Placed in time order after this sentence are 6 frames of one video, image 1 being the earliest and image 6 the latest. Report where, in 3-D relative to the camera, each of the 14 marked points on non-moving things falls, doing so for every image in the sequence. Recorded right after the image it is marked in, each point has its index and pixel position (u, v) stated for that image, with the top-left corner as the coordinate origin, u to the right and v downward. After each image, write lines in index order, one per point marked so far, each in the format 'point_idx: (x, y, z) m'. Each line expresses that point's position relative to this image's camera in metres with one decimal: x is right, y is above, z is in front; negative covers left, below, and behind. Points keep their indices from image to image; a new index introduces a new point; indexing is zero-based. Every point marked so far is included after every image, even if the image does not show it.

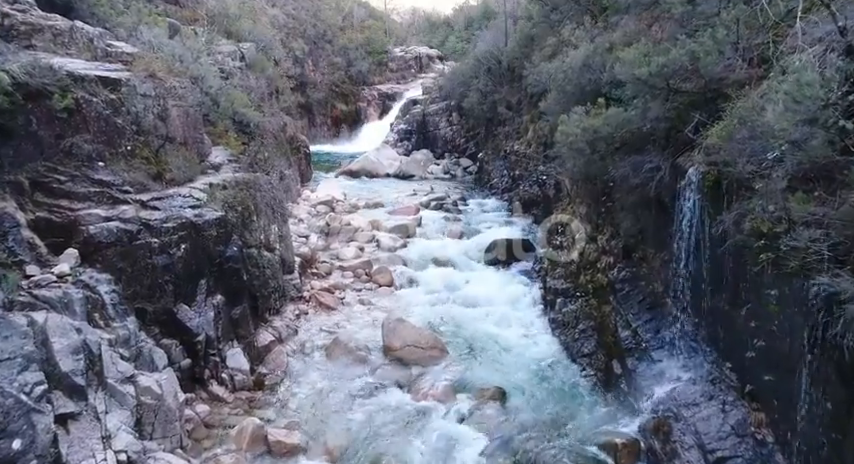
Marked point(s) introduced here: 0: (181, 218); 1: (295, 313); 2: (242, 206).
0: (-2.7, +0.2, +6.1) m
1: (-1.9, -1.2, +8.0) m
2: (-2.5, +0.4, +7.3) m
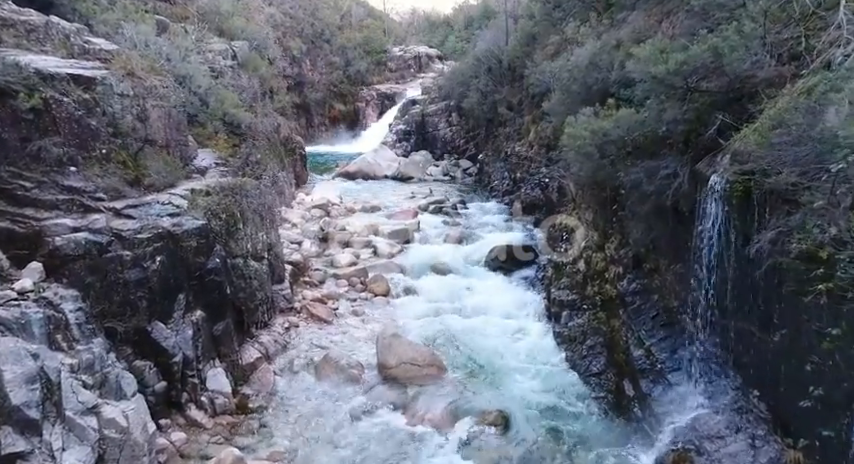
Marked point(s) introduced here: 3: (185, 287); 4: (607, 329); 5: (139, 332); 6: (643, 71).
0: (-2.8, +0.1, +5.6) m
1: (-2.0, -1.3, +7.5) m
2: (-2.5, +0.2, +6.8) m
3: (-2.5, -0.6, +5.7) m
4: (+2.1, -1.2, +6.4) m
5: (-2.7, -0.9, +5.2) m
6: (+2.1, +1.6, +5.4) m
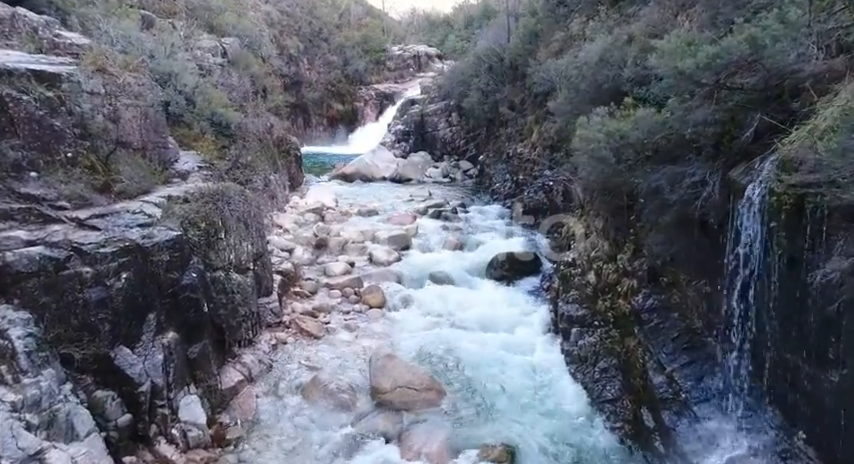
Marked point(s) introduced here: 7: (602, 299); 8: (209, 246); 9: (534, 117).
0: (-2.8, -0.1, +5.0) m
1: (-2.0, -1.4, +7.0) m
2: (-2.5, +0.1, +6.2) m
3: (-2.6, -0.7, +5.2) m
4: (+2.1, -1.3, +5.9) m
5: (-2.7, -1.1, +4.6) m
6: (+2.1, +1.5, +4.8) m
7: (+2.1, -0.8, +6.5) m
8: (-2.5, -0.2, +6.2) m
9: (+2.6, +2.8, +13.3) m
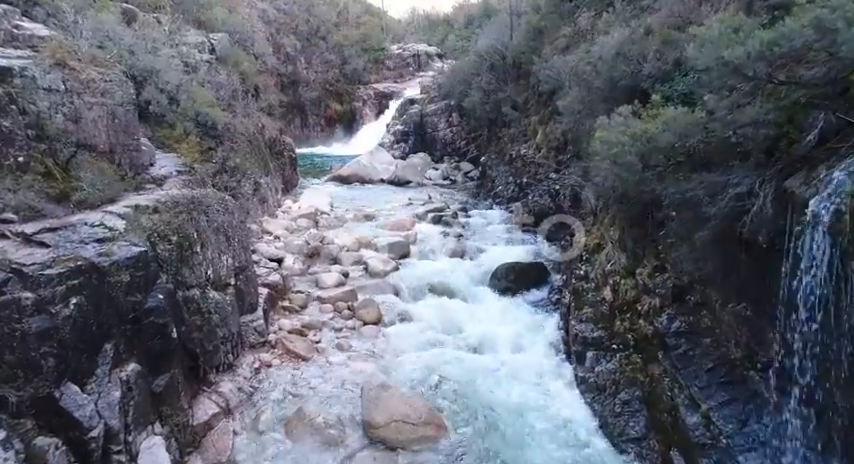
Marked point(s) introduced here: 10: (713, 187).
0: (-2.8, -0.2, +4.4) m
1: (-2.0, -1.6, +6.3) m
2: (-2.6, 0.0, +5.6) m
3: (-2.6, -0.8, +4.5) m
4: (+2.1, -1.4, +5.2) m
5: (-2.8, -1.2, +3.9) m
6: (+2.1, +1.3, +4.1) m
7: (+2.1, -0.9, +5.8) m
8: (-2.5, -0.3, +5.5) m
9: (+2.6, +2.7, +12.6) m
10: (+2.2, +0.3, +4.1) m
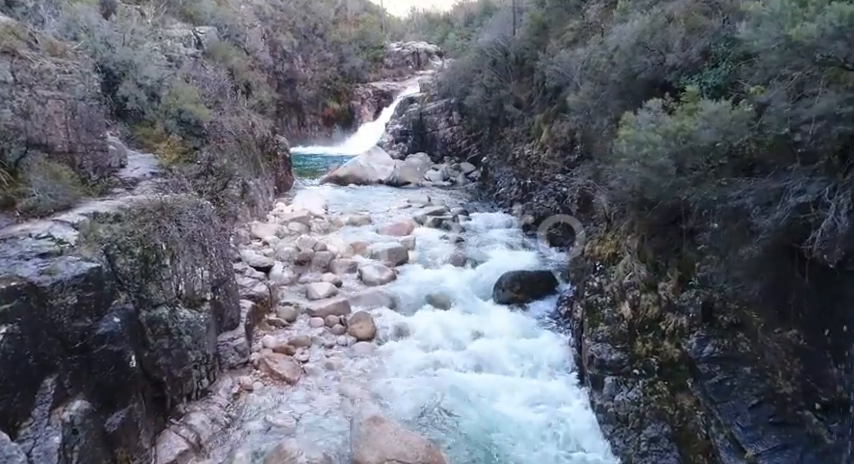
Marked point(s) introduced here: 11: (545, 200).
0: (-2.8, -0.3, +3.7) m
1: (-2.0, -1.7, +5.6) m
2: (-2.6, -0.1, +4.9) m
3: (-2.6, -1.0, +3.8) m
4: (+2.1, -1.5, +4.5) m
5: (-2.8, -1.3, +3.2) m
6: (+2.1, +1.2, +3.5) m
7: (+2.1, -1.0, +5.2) m
8: (-2.5, -0.4, +4.8) m
9: (+2.6, +2.6, +12.0) m
10: (+2.1, +0.2, +3.4) m
11: (+2.4, +0.6, +10.8) m
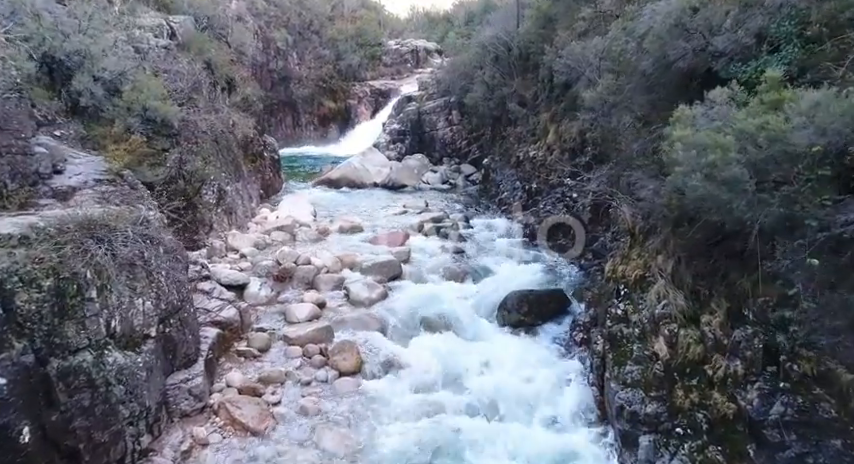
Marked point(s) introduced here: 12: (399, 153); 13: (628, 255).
0: (-2.9, -0.5, +2.7) m
1: (-2.1, -1.8, +4.6) m
2: (-2.6, -0.3, +3.9) m
3: (-2.7, -1.1, +2.8) m
4: (+2.0, -1.7, +3.5) m
5: (-2.8, -1.5, +2.2) m
6: (+2.0, +1.0, +2.4) m
7: (+2.0, -1.2, +4.1) m
8: (-2.6, -0.6, +3.8) m
9: (+2.5, +2.4, +10.9) m
10: (+2.1, 0.0, +2.4) m
11: (+2.3, +0.4, +9.8) m
12: (-1.0, +2.8, +19.3) m
13: (+2.3, -0.3, +5.9) m
